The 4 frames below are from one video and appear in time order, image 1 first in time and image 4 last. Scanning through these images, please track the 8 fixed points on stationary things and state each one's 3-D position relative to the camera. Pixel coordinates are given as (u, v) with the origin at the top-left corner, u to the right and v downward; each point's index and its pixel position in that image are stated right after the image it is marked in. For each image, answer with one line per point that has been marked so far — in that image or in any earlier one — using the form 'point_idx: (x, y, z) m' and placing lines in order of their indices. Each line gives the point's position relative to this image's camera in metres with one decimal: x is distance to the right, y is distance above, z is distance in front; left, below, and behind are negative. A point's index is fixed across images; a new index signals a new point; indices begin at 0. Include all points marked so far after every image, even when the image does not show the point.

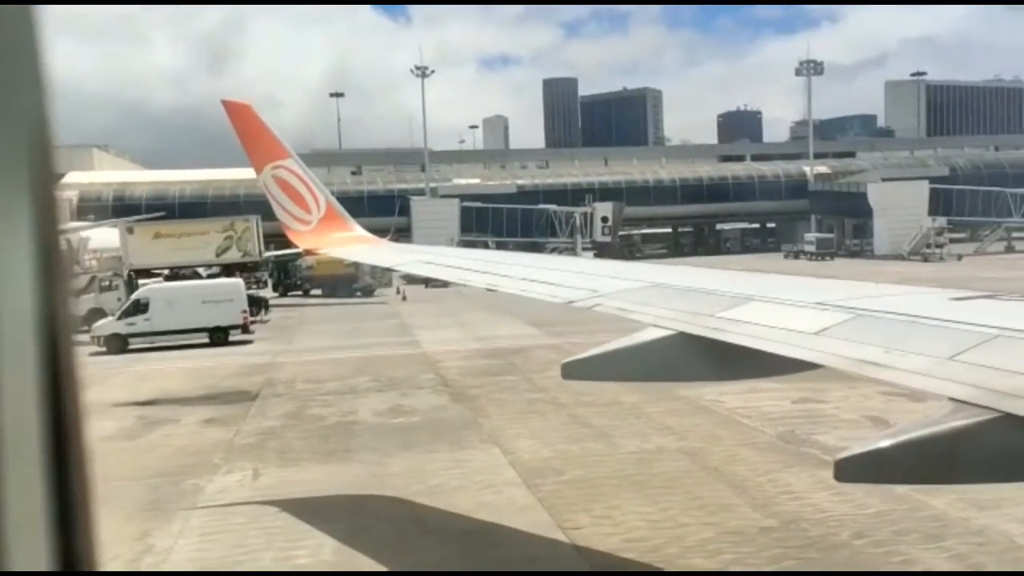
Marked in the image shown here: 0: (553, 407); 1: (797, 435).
0: (+0.6, -1.6, +12.6) m
1: (+3.1, -1.6, +10.1) m
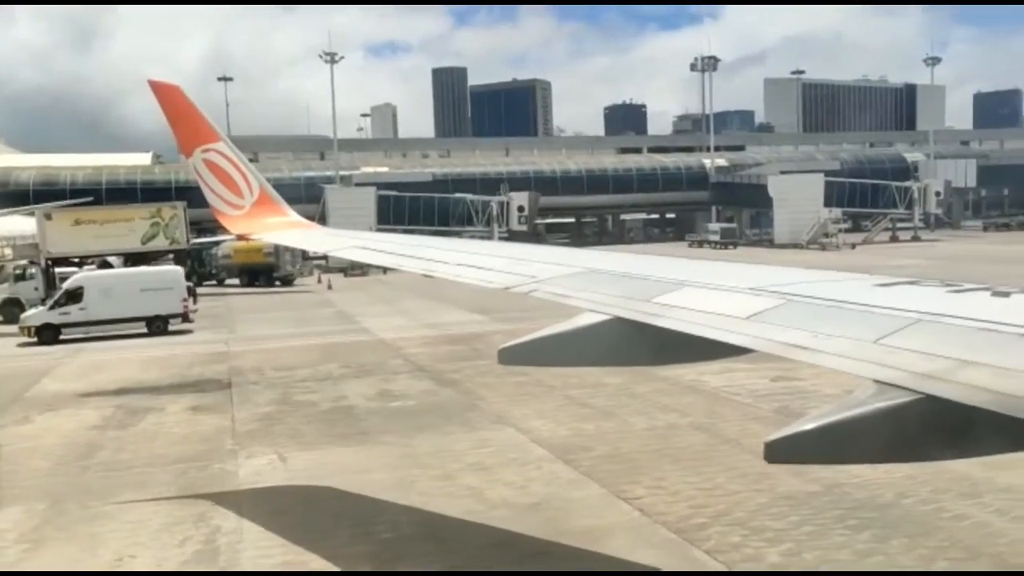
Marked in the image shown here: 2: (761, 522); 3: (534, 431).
0: (+0.4, -1.4, +12.9) m
1: (+3.2, -1.4, +10.8) m
2: (+1.8, -1.7, +6.7) m
3: (+0.2, -1.6, +10.1) m
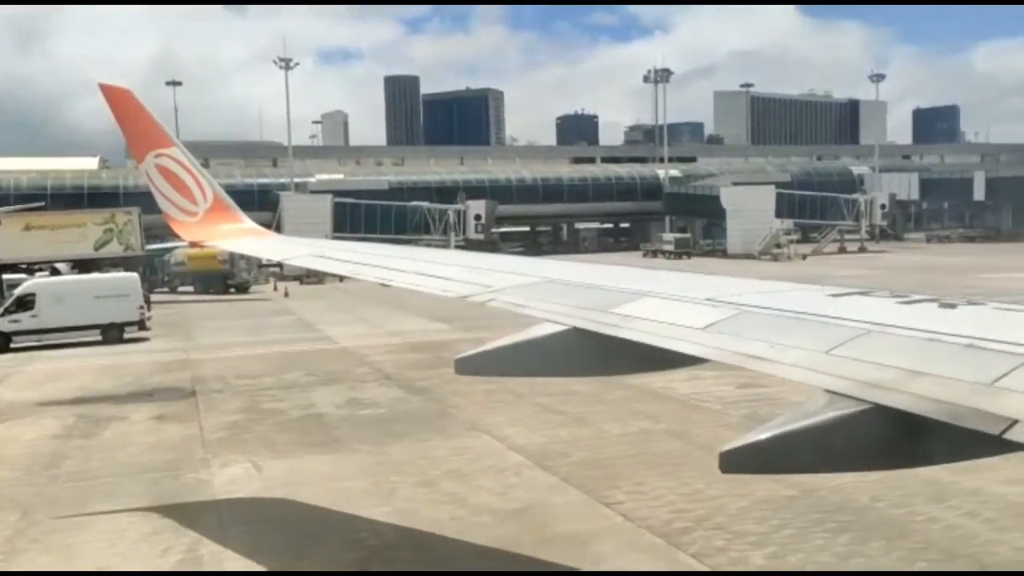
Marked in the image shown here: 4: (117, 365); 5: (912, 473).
0: (0.0, -1.5, +13.0) m
1: (+2.9, -1.5, +11.0) m
2: (+1.7, -1.7, +6.8) m
3: (-0.1, -1.6, +10.1) m
4: (-7.7, -1.5, +18.0) m
5: (+3.5, -1.6, +8.1) m
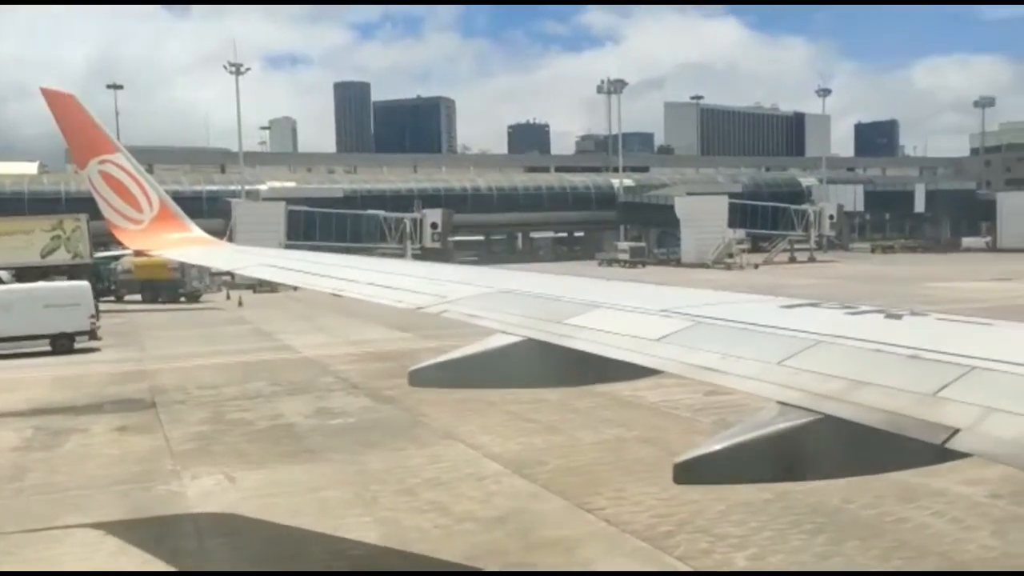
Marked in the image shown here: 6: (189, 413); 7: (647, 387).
0: (-0.4, -1.6, +13.0) m
1: (+2.6, -1.6, +11.2) m
2: (+1.6, -1.8, +7.0) m
3: (-0.3, -1.7, +10.2) m
4: (-8.3, -1.7, +17.7) m
5: (+3.3, -1.7, +8.3) m
6: (-4.6, -1.8, +13.2) m
7: (+2.0, -1.5, +13.9) m
